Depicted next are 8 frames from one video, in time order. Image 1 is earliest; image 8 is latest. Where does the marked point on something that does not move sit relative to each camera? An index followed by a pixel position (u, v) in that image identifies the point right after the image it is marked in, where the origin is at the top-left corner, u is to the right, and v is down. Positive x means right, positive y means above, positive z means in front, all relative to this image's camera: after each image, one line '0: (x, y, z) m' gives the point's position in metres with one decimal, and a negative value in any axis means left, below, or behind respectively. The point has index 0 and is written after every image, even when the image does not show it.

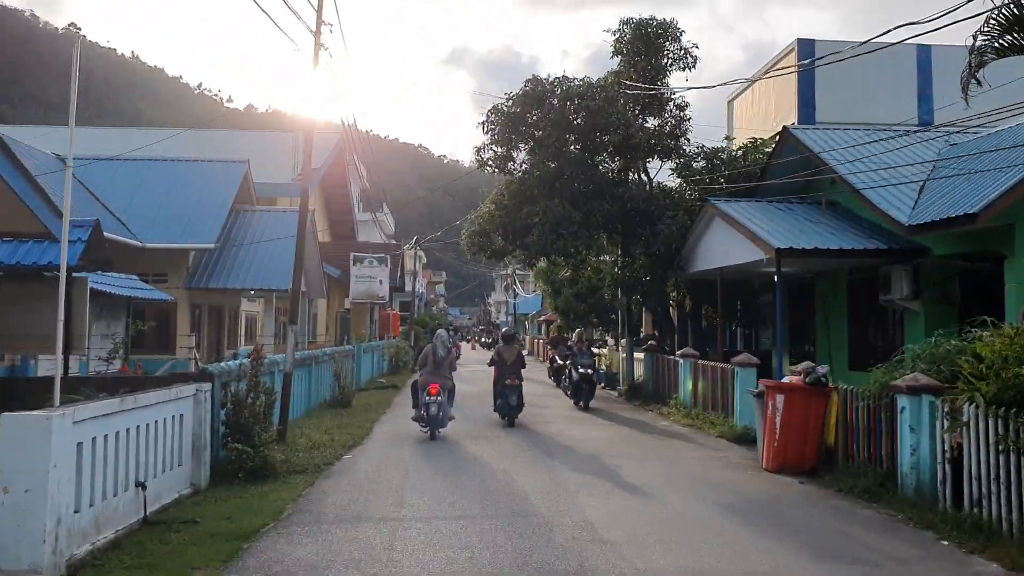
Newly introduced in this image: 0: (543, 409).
0: (+0.5, -2.0, +18.3) m
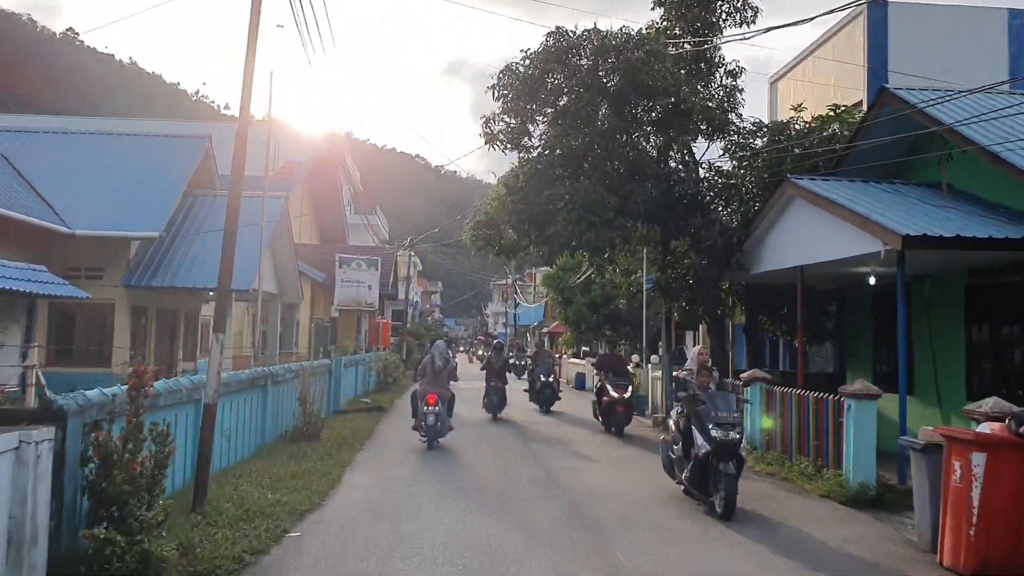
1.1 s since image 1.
0: (+0.7, -2.1, +14.6) m
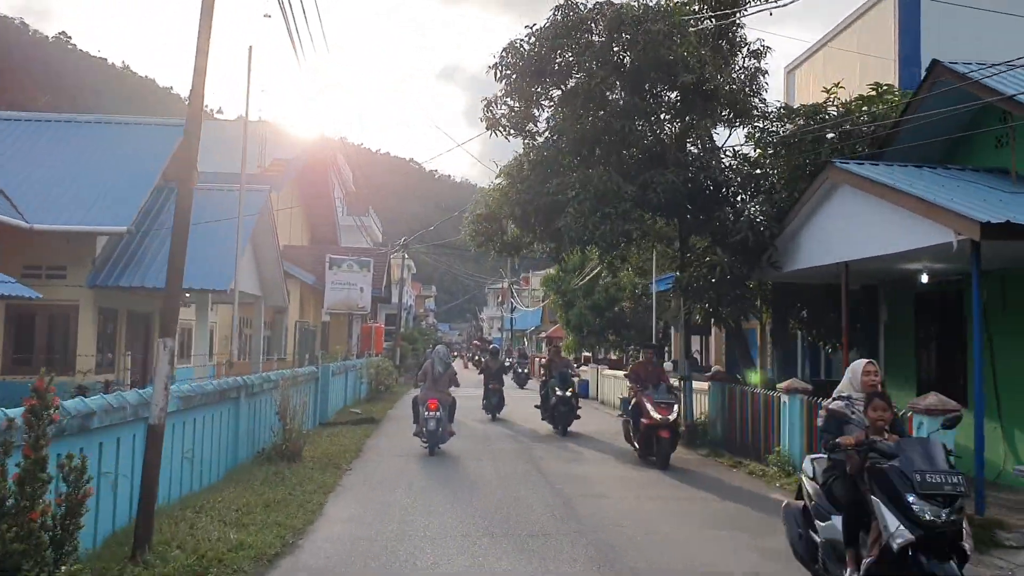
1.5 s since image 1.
0: (+0.8, -2.1, +13.2) m
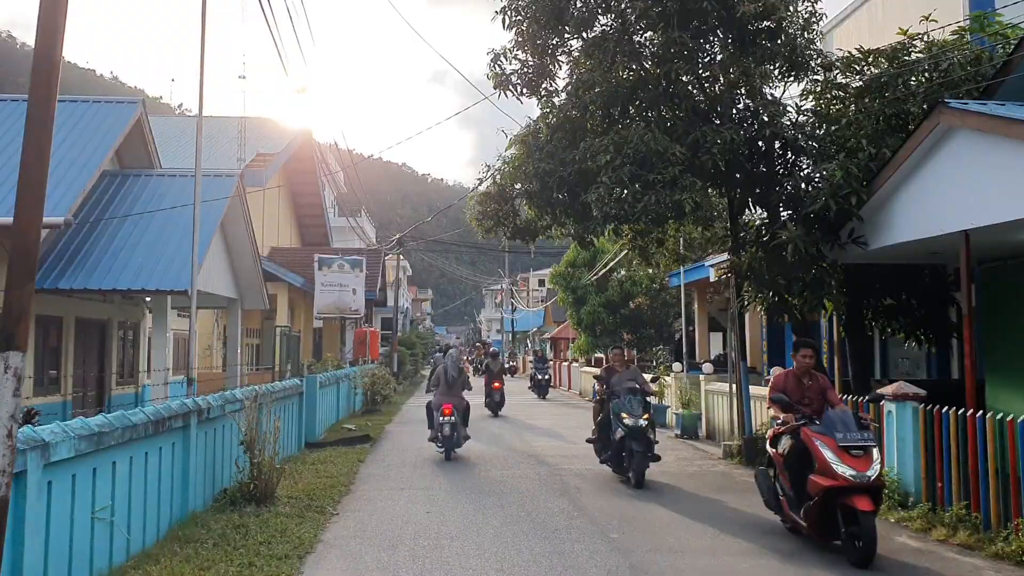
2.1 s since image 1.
0: (+1.0, -1.9, +10.7) m
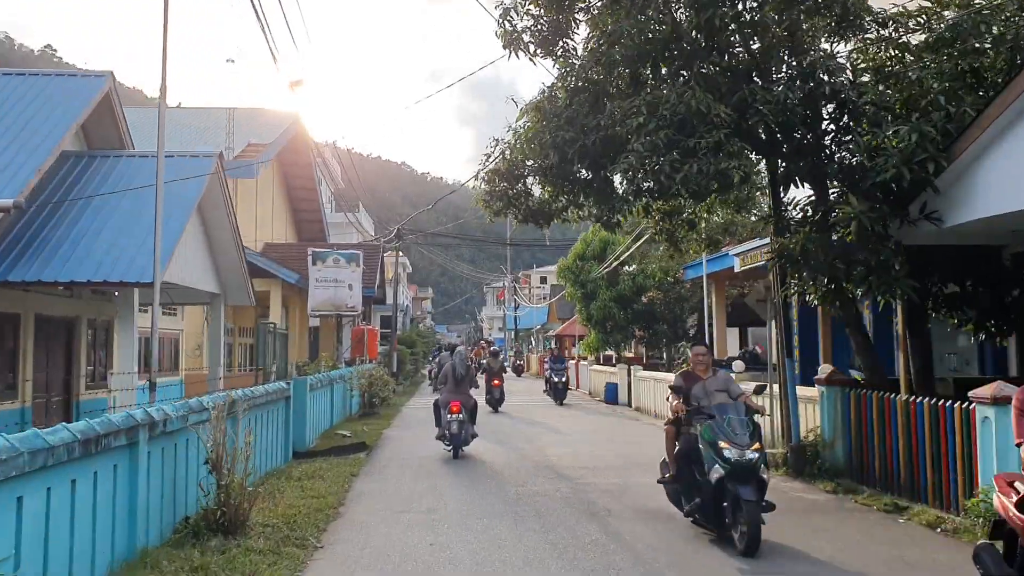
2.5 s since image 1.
0: (+1.2, -1.8, +9.2) m
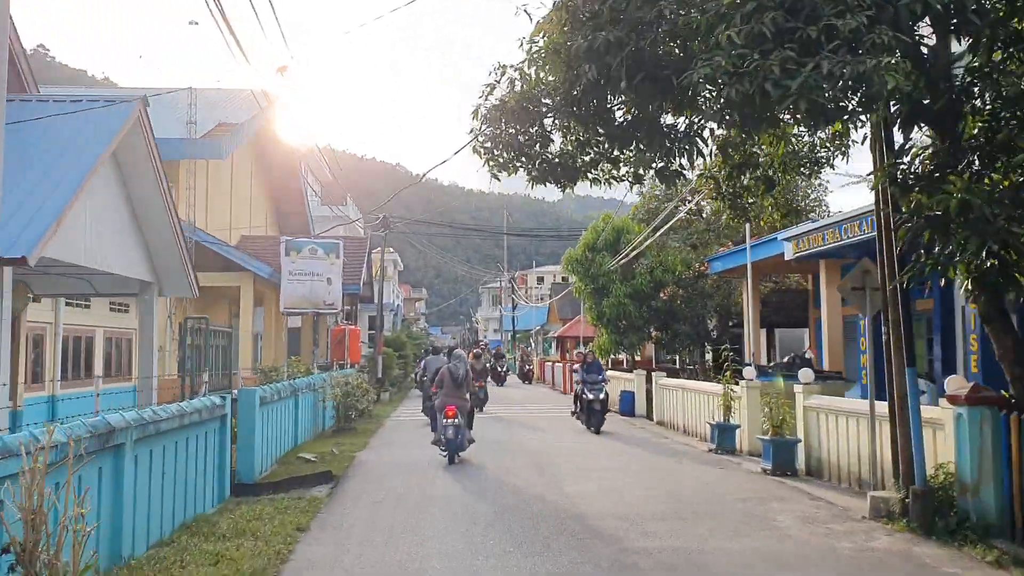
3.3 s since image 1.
0: (+1.2, -1.7, +6.2) m
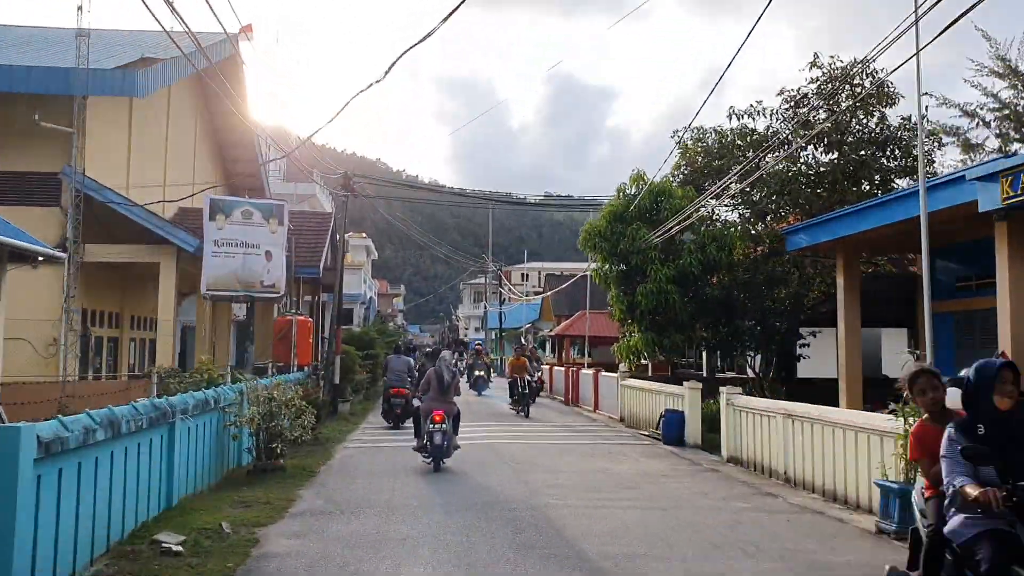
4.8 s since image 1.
0: (+1.6, -1.4, +0.5) m
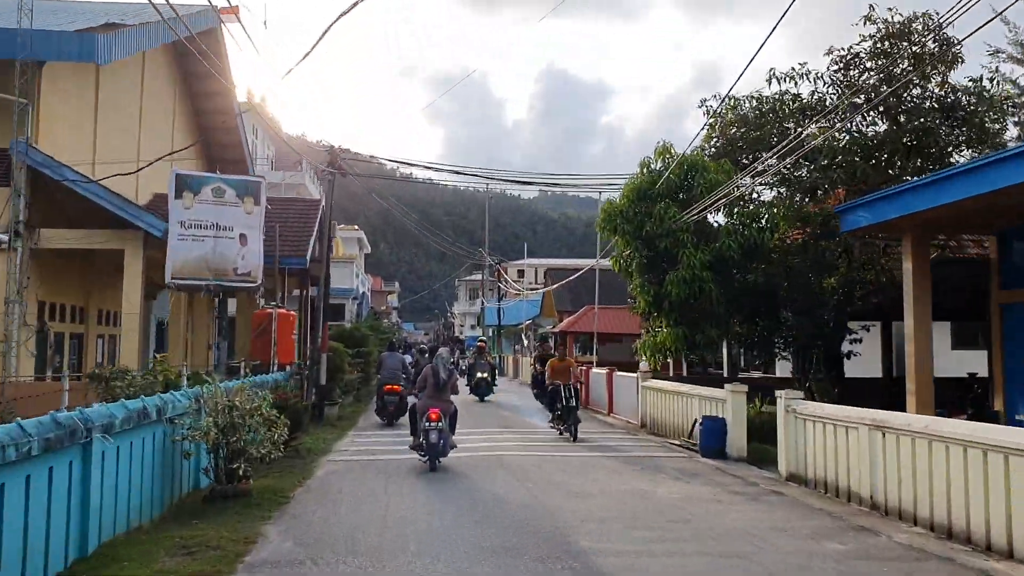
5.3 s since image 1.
0: (+1.8, -1.3, -1.6) m
